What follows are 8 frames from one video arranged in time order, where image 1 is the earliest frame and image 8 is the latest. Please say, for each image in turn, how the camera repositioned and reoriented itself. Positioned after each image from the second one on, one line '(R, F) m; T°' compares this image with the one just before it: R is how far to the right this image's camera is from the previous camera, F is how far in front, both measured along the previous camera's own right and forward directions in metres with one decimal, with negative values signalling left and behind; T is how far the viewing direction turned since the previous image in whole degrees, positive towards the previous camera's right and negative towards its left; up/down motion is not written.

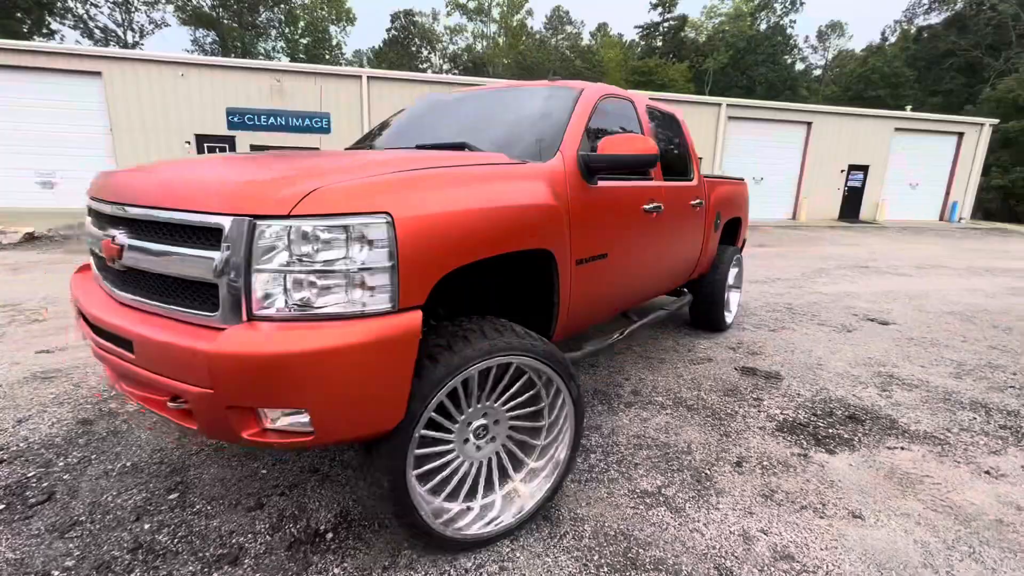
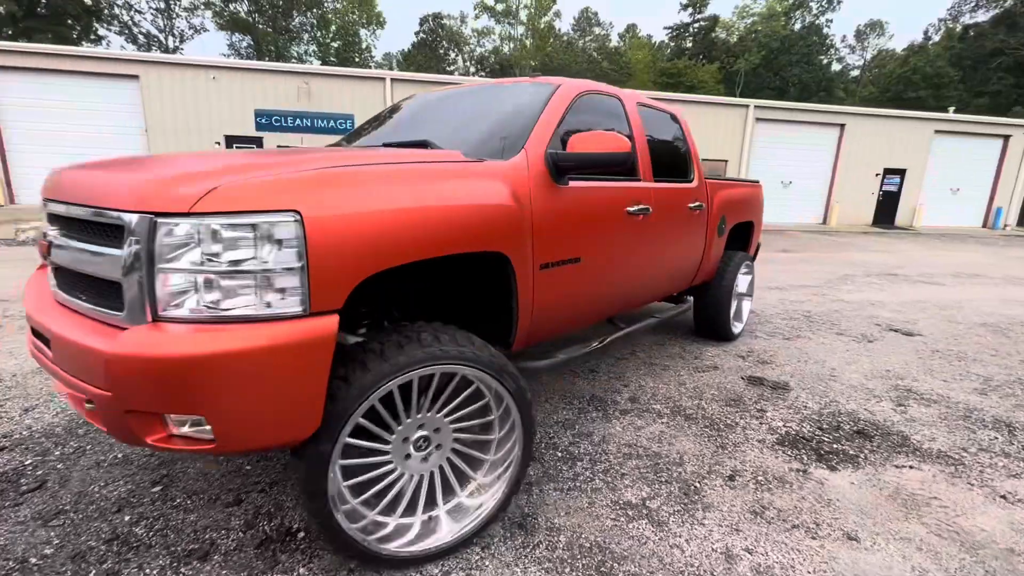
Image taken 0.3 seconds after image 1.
(+0.2, 0.0) m; -3°
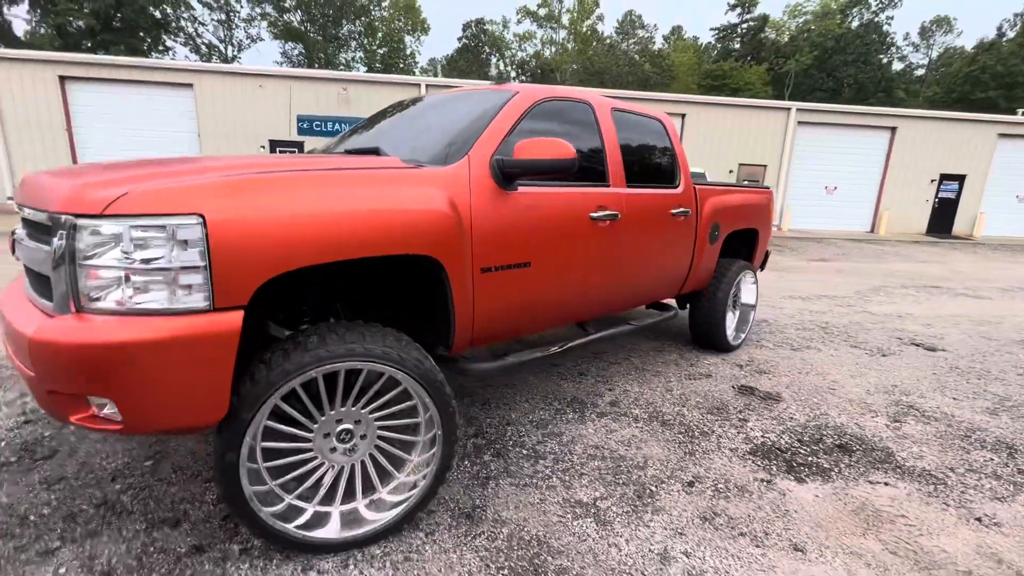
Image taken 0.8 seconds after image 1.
(+0.4, -0.1) m; -5°
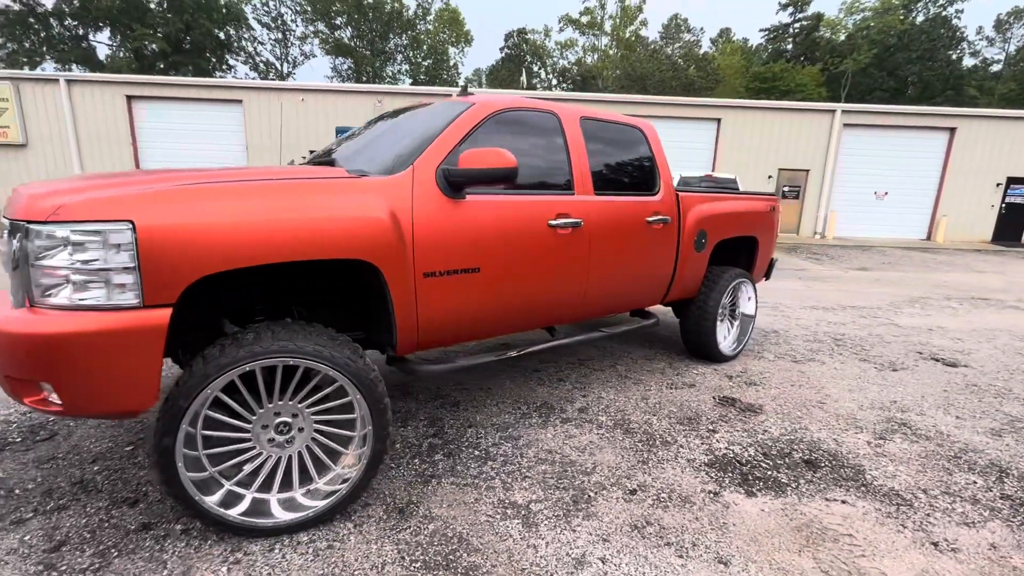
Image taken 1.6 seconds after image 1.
(+0.5, 0.0) m; -5°
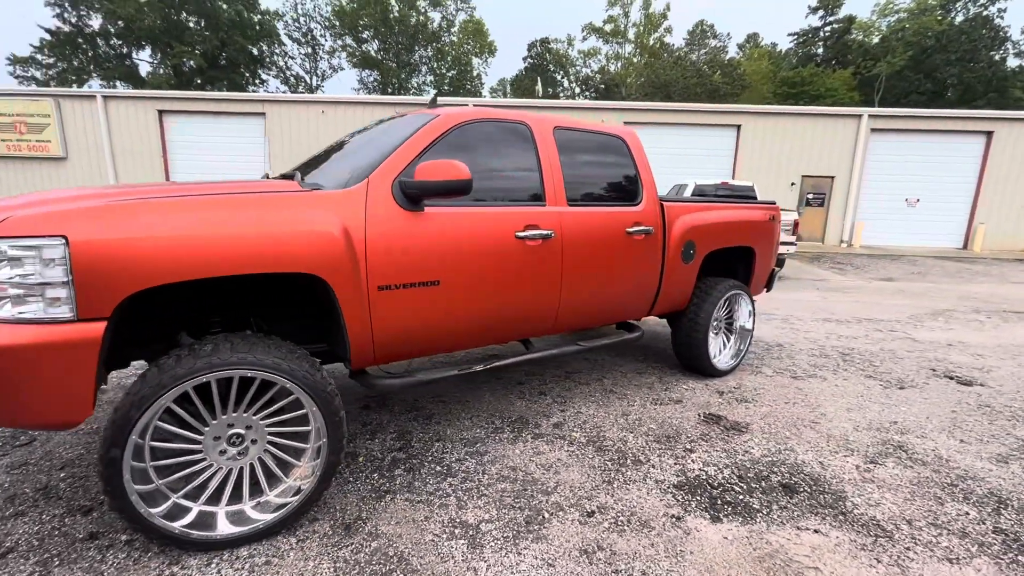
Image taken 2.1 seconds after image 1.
(+0.3, +0.1) m; -3°
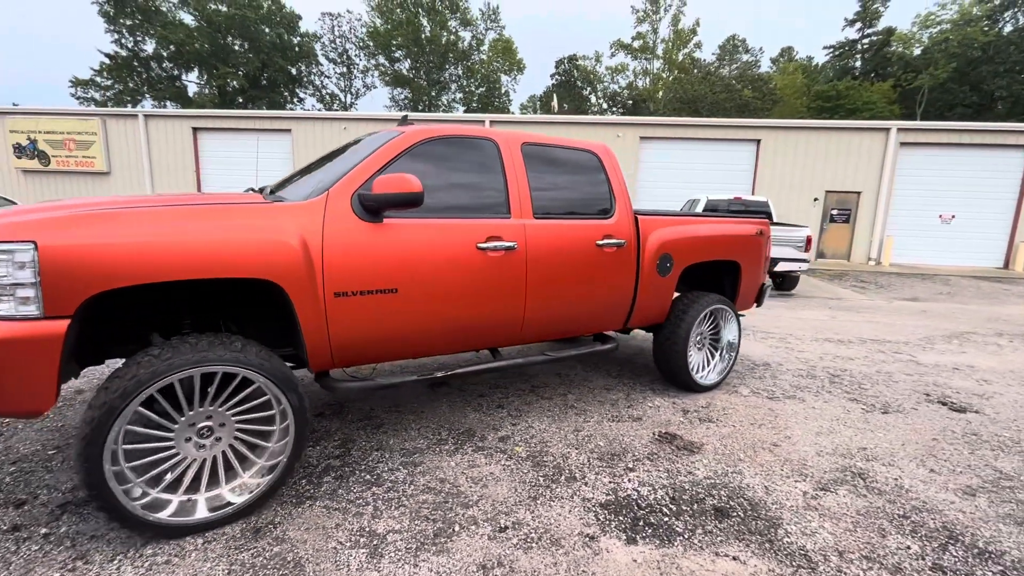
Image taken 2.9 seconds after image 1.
(+0.5, 0.0) m; -4°
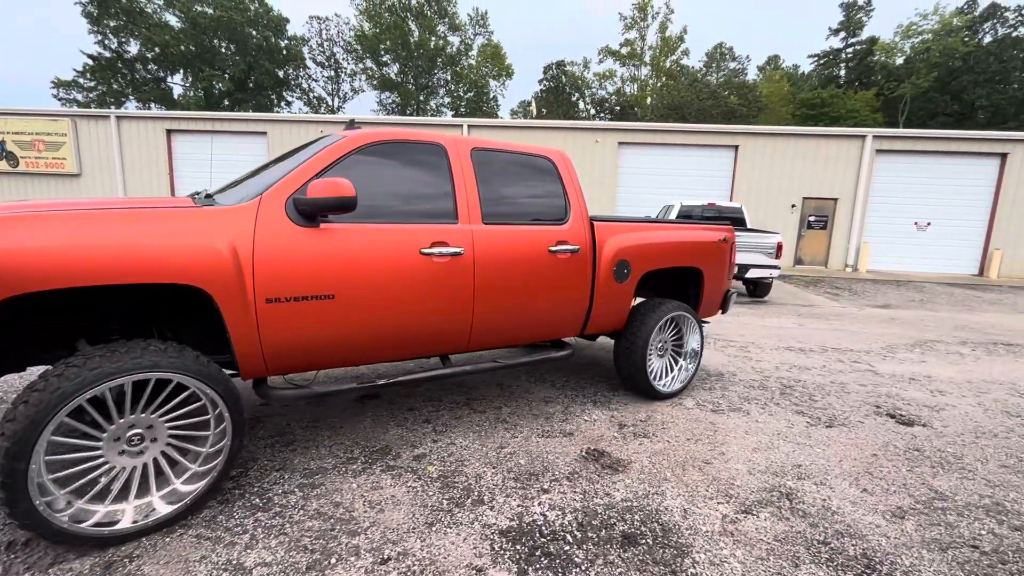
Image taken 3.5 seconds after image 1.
(+0.5, +0.2) m; +1°
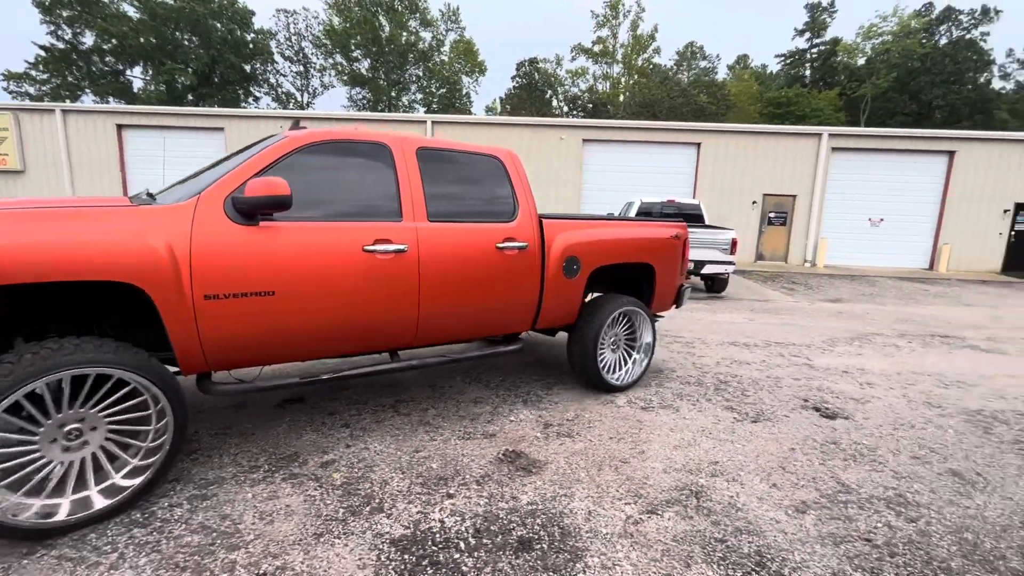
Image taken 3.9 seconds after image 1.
(+0.4, +0.1) m; +2°
